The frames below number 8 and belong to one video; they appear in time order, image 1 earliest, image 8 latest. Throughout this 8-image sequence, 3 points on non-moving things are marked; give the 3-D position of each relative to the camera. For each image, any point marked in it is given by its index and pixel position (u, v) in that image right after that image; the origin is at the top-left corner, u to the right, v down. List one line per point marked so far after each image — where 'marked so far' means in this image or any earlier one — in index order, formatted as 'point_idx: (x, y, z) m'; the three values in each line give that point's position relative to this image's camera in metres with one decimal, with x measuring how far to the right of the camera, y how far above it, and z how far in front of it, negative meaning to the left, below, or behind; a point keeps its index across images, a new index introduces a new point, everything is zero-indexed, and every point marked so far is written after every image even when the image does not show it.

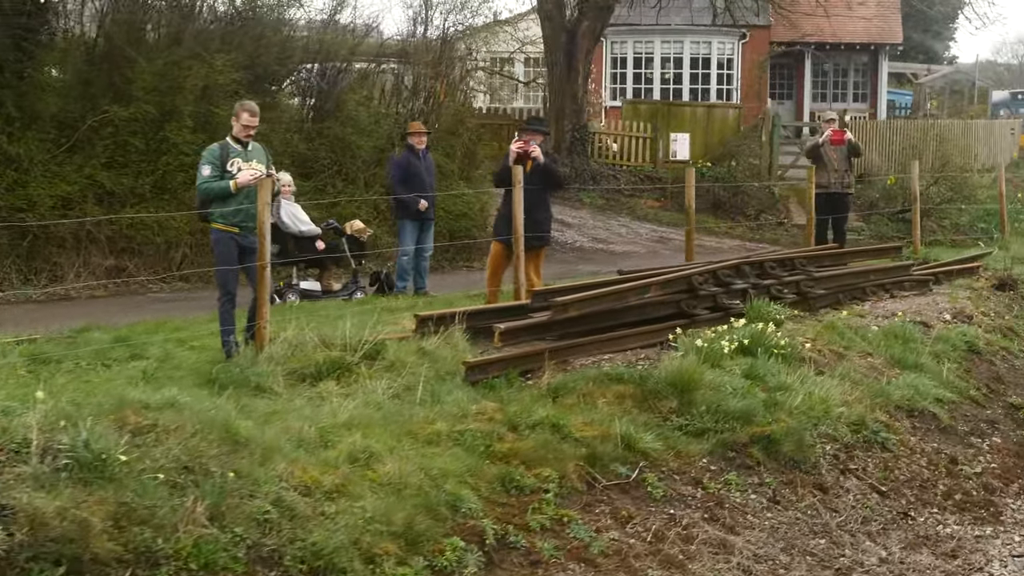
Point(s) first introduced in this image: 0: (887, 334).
0: (+2.6, -0.3, +10.8) m
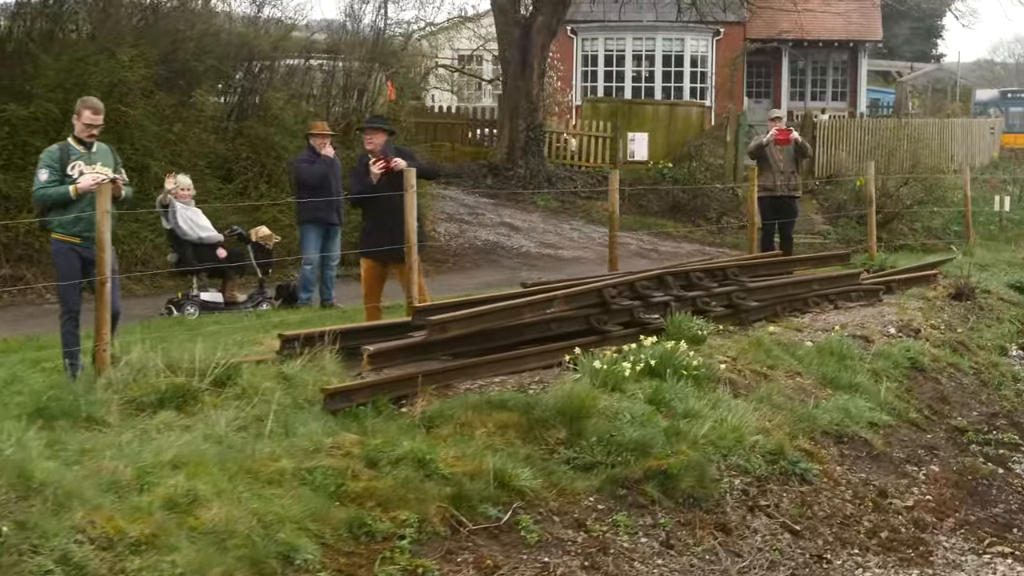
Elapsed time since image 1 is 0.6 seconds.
0: (+2.0, -0.4, +9.9) m
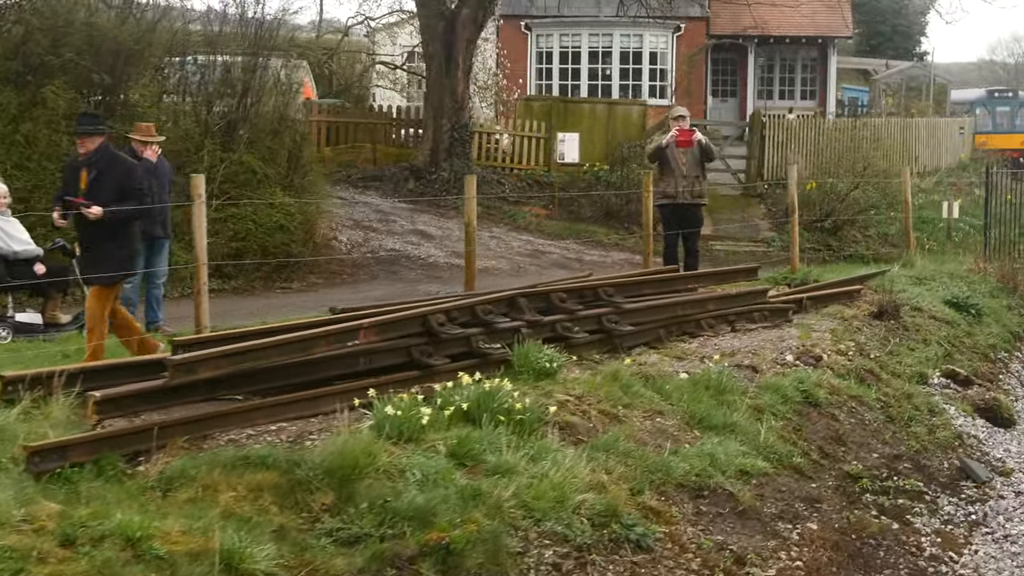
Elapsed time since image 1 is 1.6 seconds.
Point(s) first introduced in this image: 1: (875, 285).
0: (+1.0, -0.5, +8.6) m
1: (+3.0, 0.0, +12.9) m
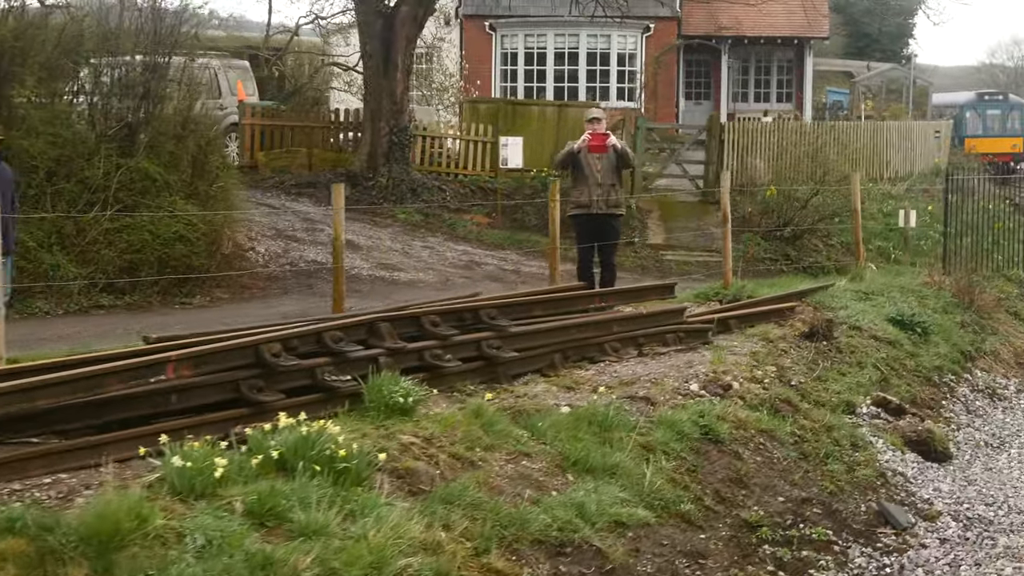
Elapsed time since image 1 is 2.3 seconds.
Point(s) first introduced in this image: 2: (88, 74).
0: (+0.3, -0.6, +7.7) m
1: (+2.3, -0.1, +12.0) m
2: (-3.5, +1.8, +13.0) m
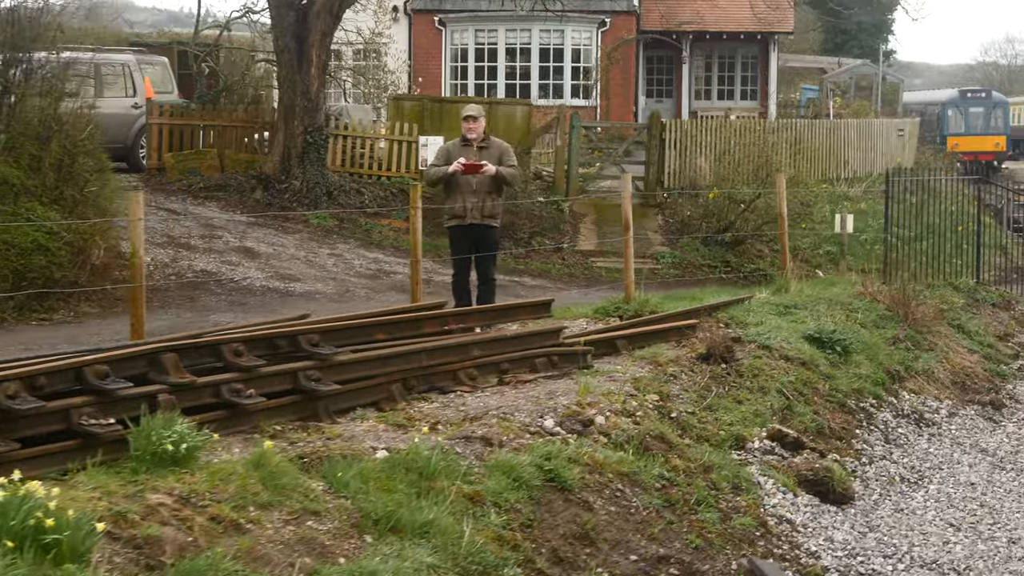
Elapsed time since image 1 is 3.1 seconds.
0: (-0.5, -0.7, +6.6) m
1: (+1.5, -0.2, +10.9) m
2: (-4.4, +1.7, +11.9) m
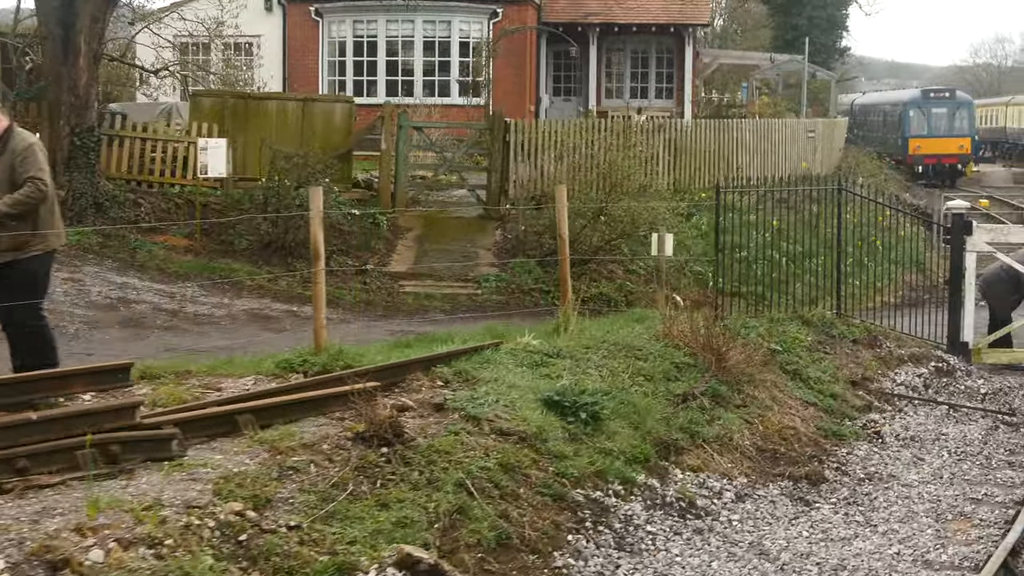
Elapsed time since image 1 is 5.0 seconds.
0: (-2.3, -1.0, +4.1) m
1: (-0.4, -0.5, +8.4) m
2: (-6.2, +1.4, +9.4) m
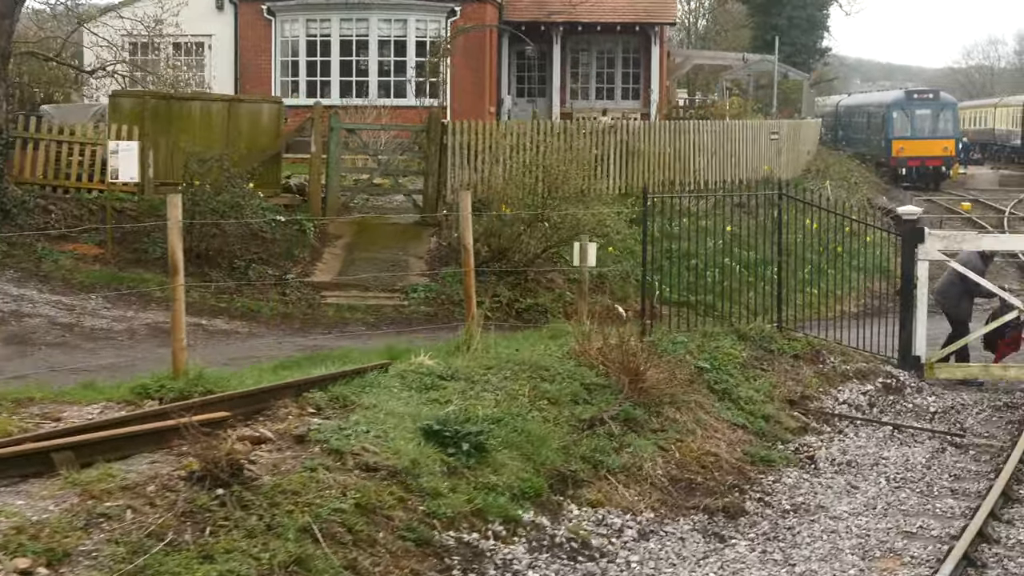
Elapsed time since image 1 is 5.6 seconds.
0: (-2.9, -1.1, +3.4) m
1: (-0.9, -0.5, +7.6) m
2: (-6.8, +1.3, +8.6) m
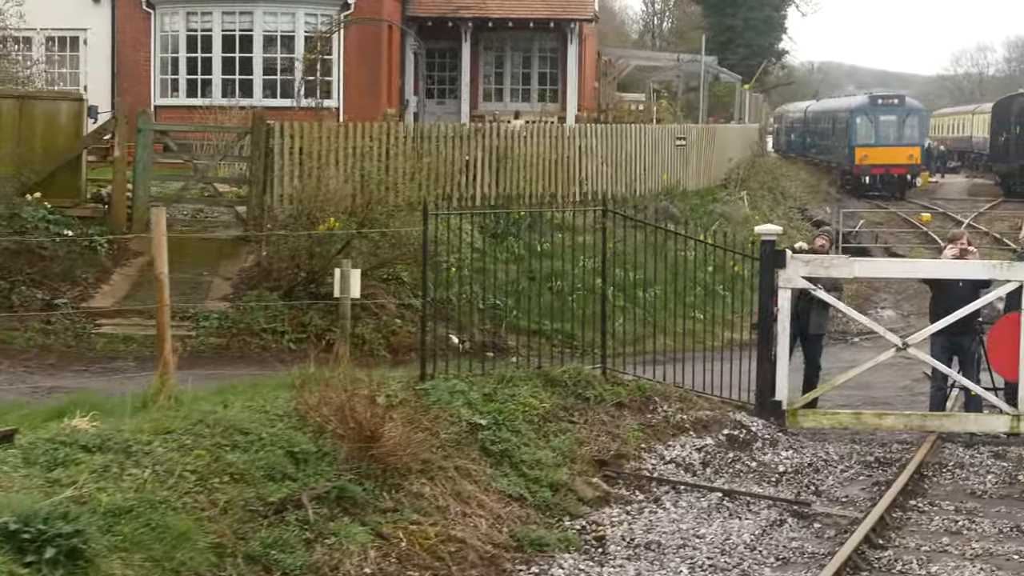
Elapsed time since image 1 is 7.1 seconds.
0: (-4.3, -1.2, +1.5) m
1: (-2.3, -0.7, +5.8) m
2: (-8.2, +1.2, +6.8) m
